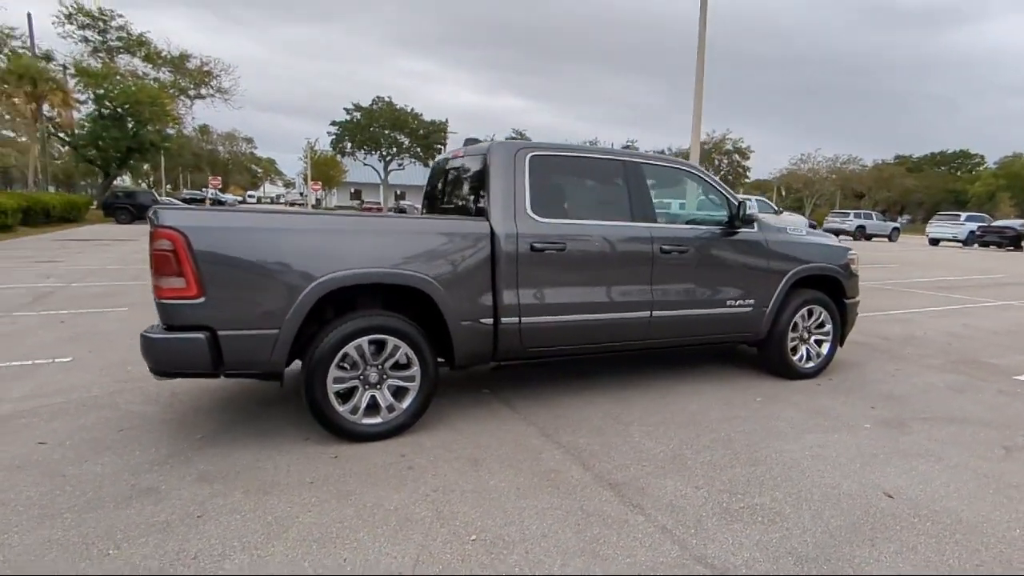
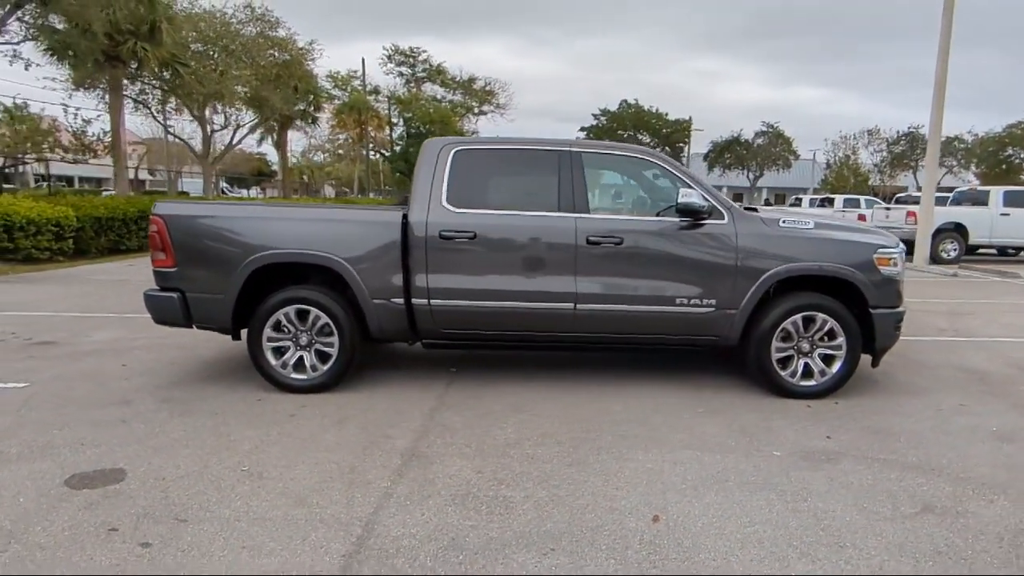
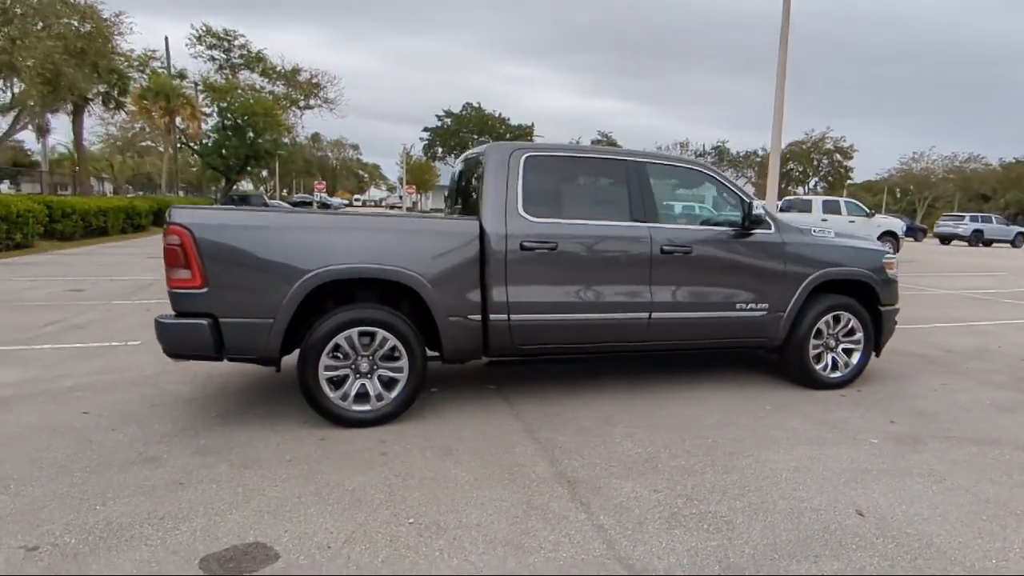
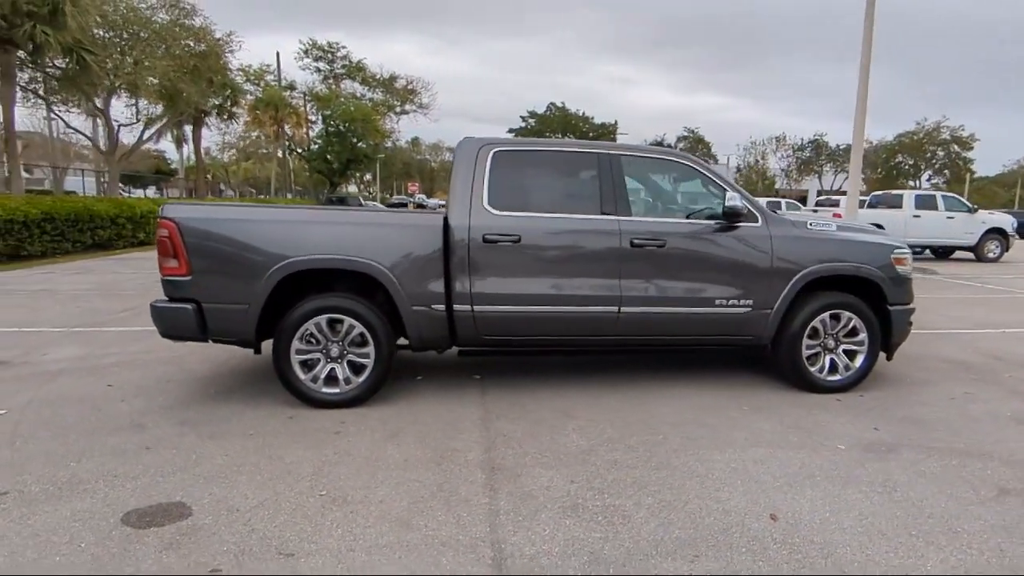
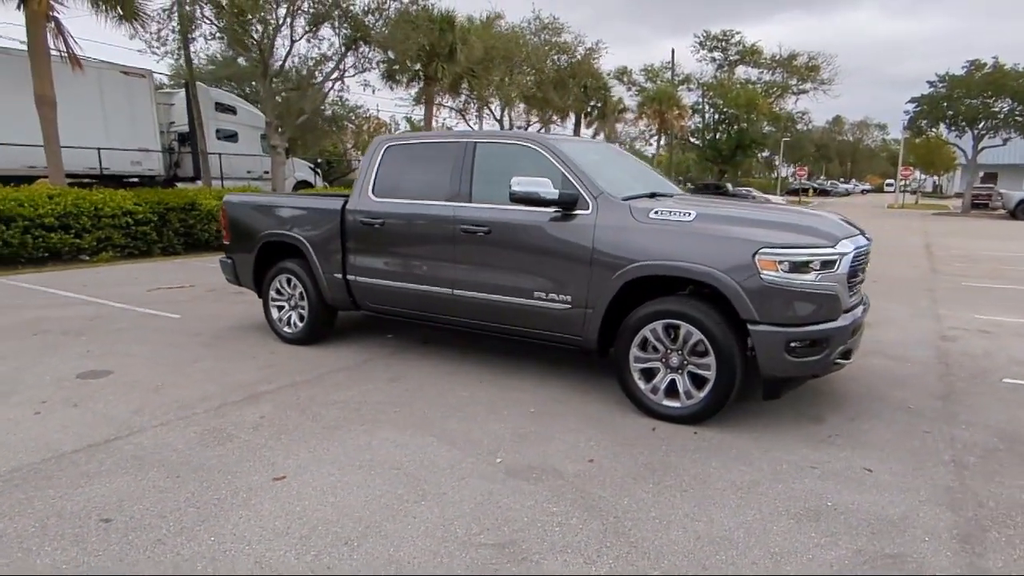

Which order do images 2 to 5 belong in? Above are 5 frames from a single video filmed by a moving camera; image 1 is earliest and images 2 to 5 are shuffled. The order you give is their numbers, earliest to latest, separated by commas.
3, 4, 2, 5
